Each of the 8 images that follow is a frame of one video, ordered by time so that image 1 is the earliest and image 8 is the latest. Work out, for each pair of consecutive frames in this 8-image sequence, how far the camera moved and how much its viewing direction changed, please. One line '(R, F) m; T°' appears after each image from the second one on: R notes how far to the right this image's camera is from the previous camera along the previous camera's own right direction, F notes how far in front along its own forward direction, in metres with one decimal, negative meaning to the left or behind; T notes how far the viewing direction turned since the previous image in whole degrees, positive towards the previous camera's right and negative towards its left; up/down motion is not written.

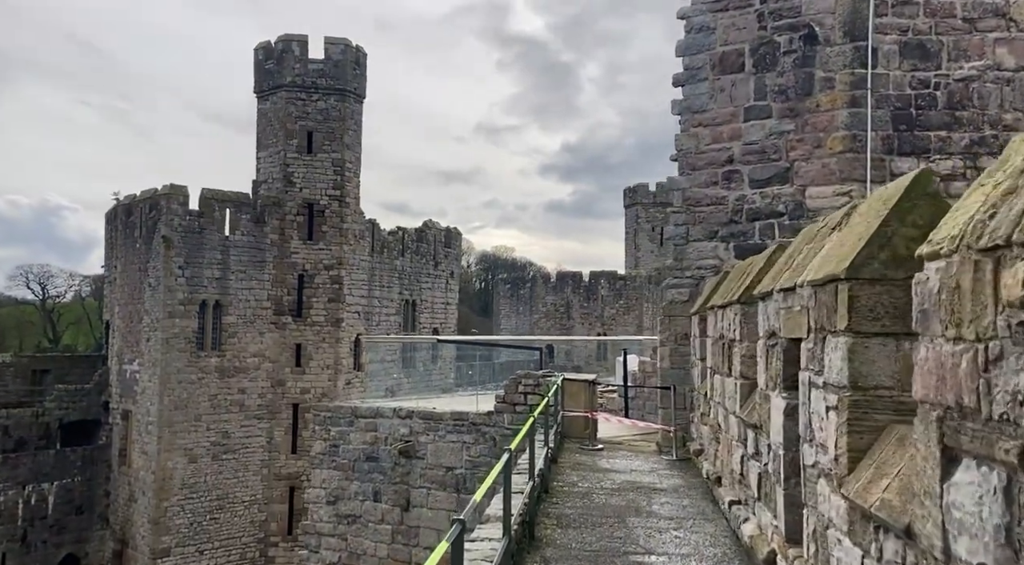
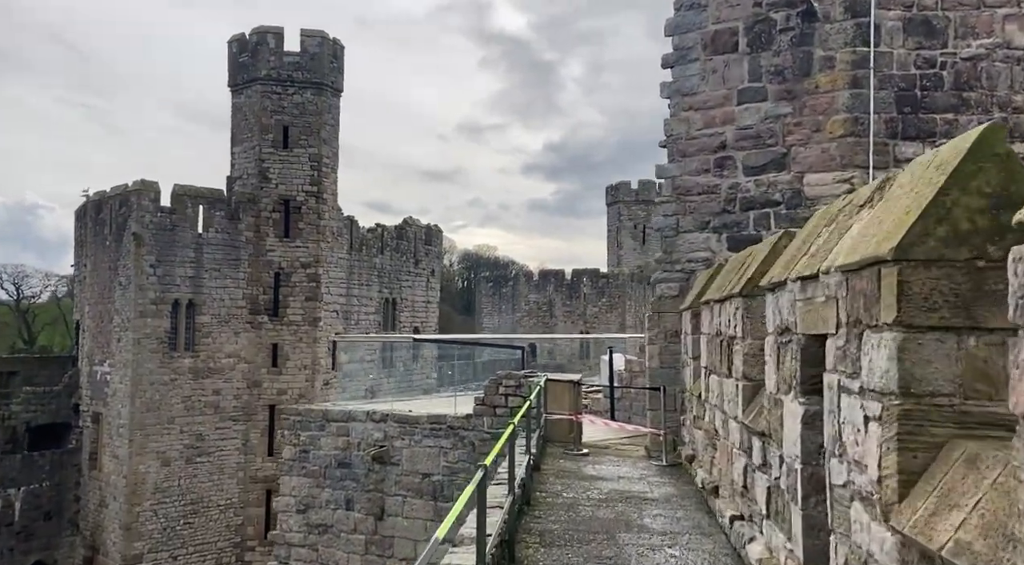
(0.0, +0.5) m; +1°
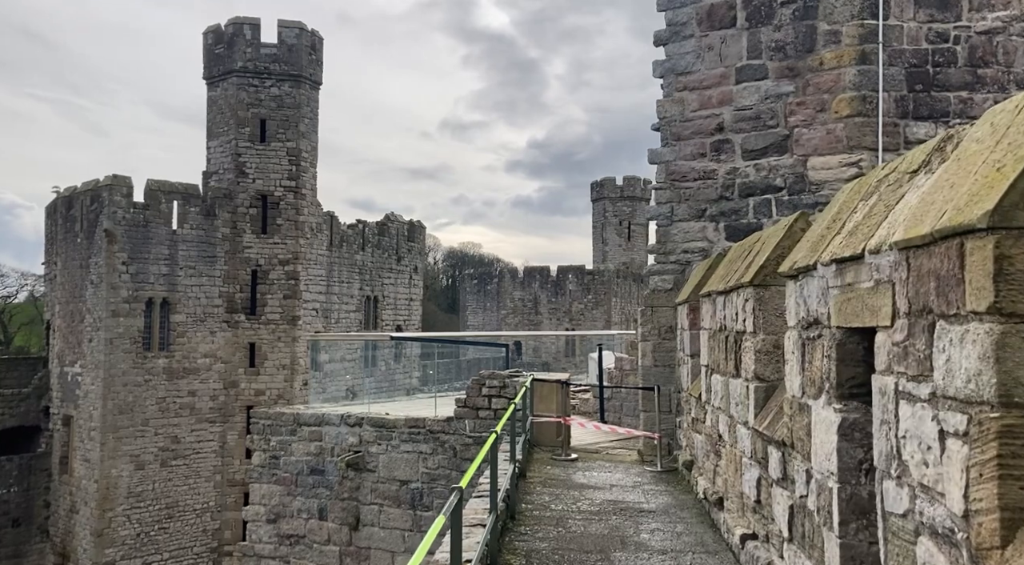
(0.0, +0.5) m; +1°
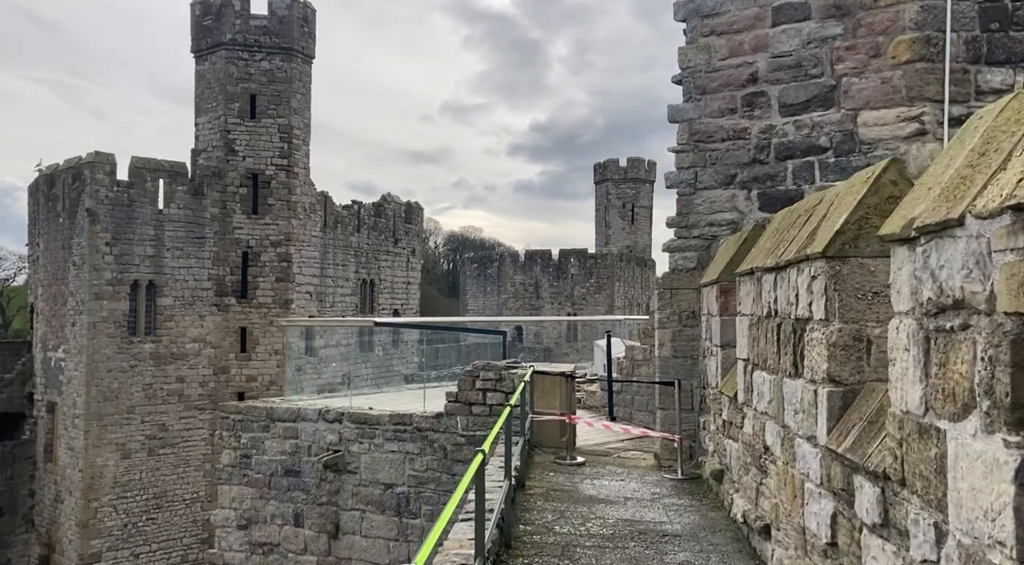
(0.0, +0.9) m; 0°
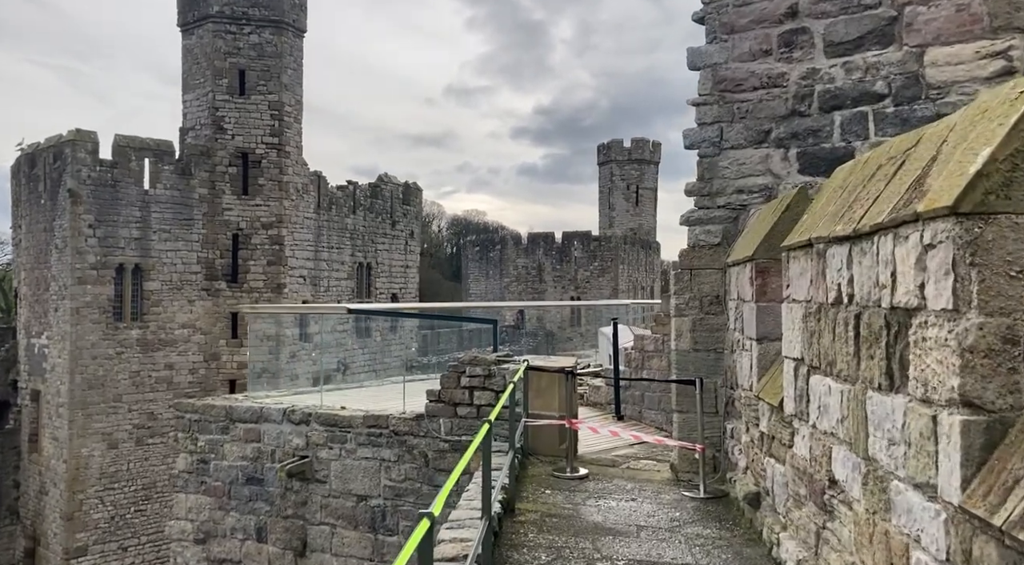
(+0.1, +1.0) m; 0°
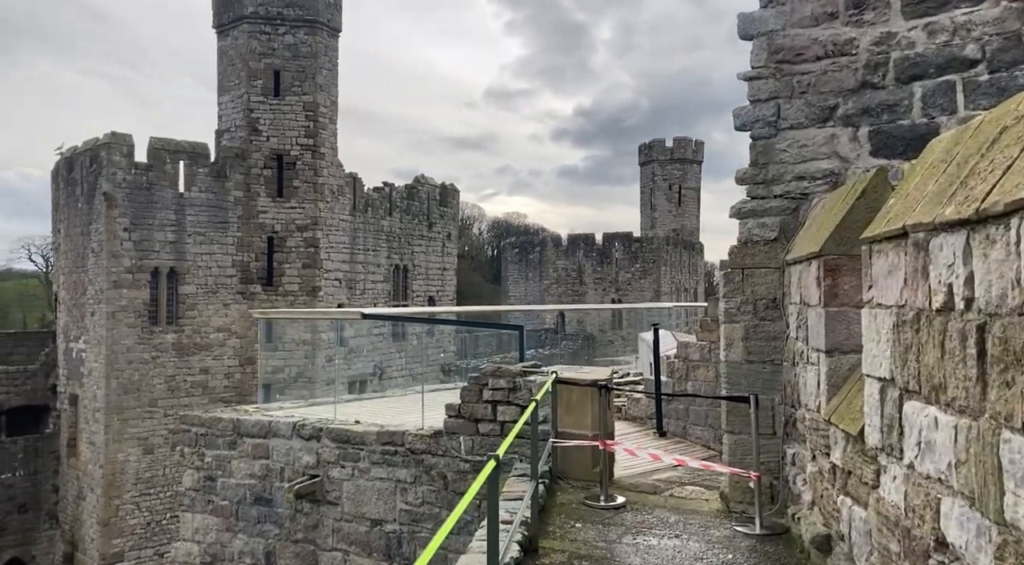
(+0.1, +0.6) m; -3°
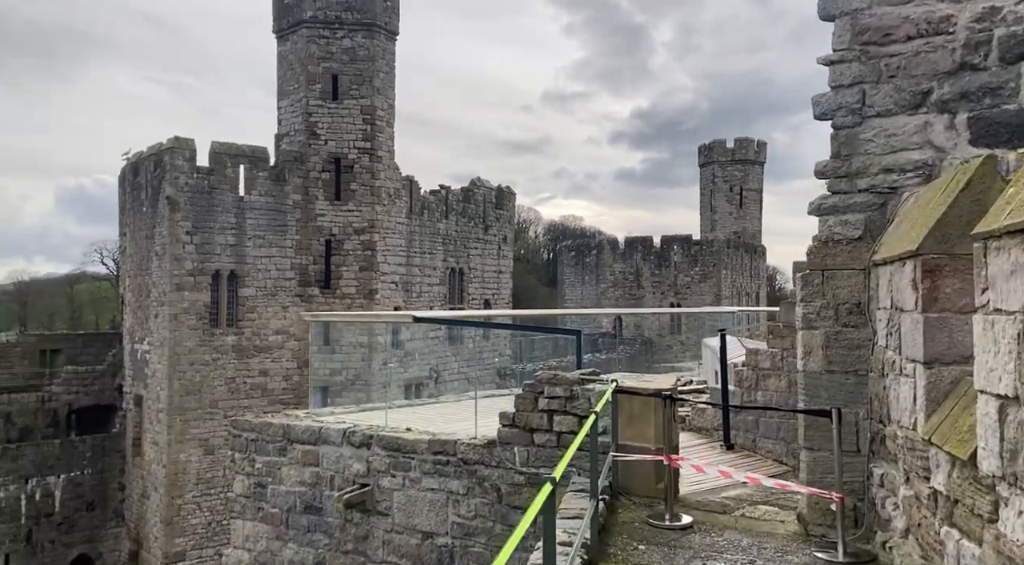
(0.0, +0.3) m; -4°
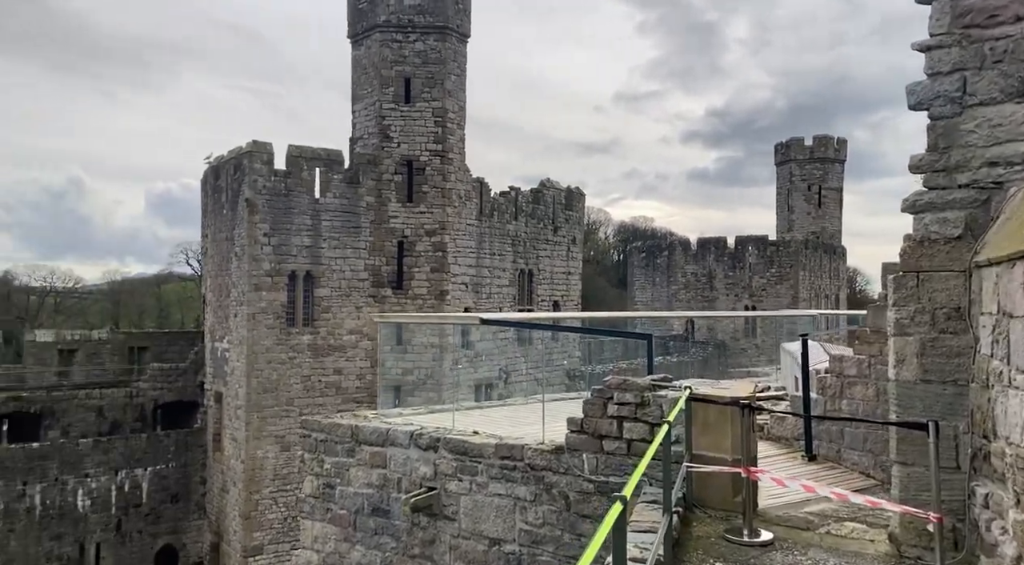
(0.0, +0.1) m; -5°
